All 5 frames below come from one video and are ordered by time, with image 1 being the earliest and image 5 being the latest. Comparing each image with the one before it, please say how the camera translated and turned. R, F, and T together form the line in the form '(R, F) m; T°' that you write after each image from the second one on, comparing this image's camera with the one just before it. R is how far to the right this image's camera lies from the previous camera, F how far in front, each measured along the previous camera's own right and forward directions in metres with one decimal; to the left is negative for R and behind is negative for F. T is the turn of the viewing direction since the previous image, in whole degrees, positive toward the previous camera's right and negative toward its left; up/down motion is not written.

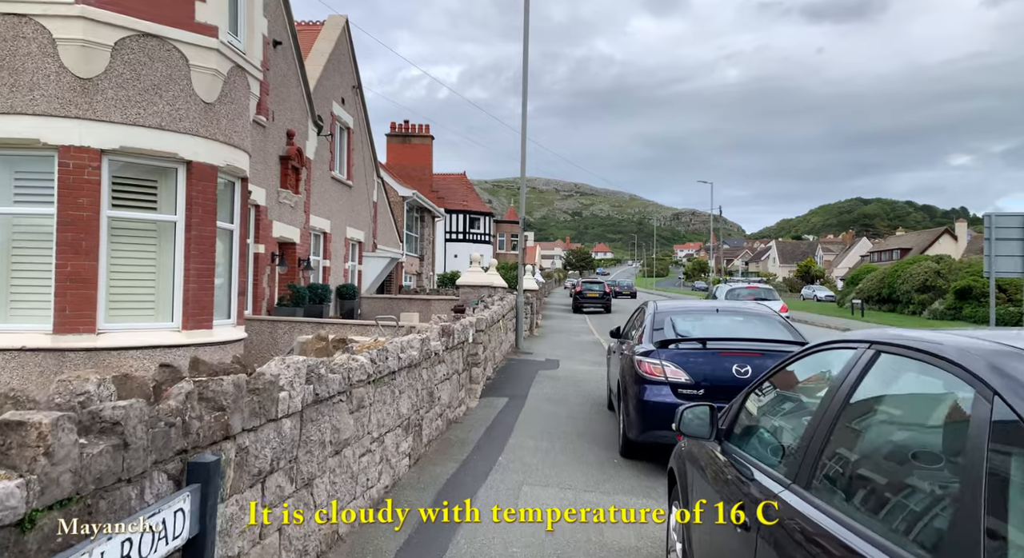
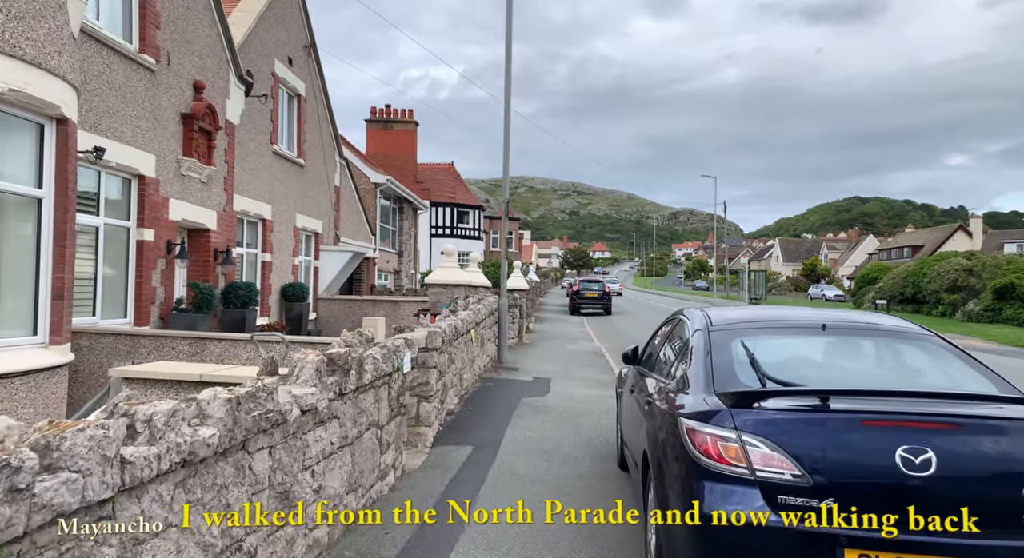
(+0.3, +3.2) m; 0°
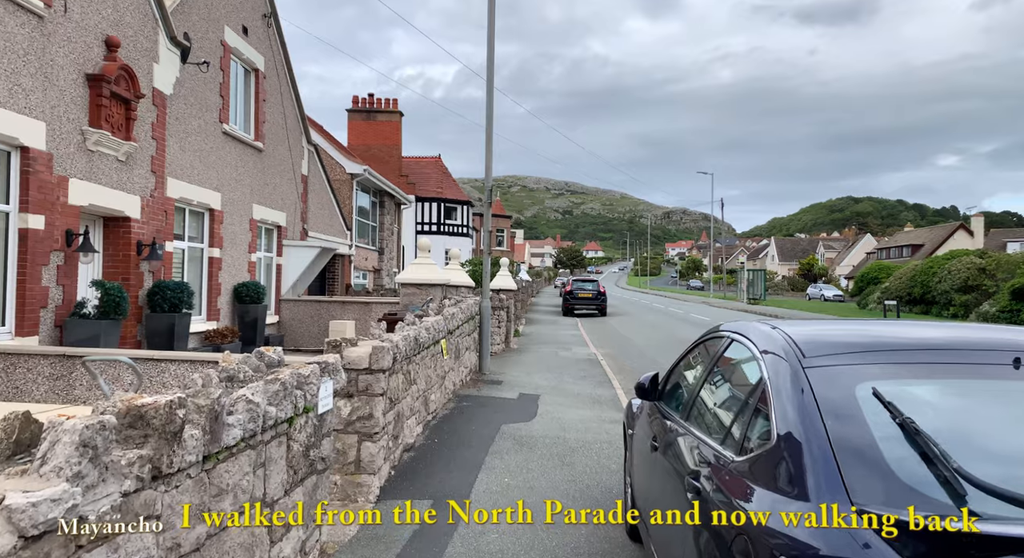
(+0.1, +1.8) m; +1°
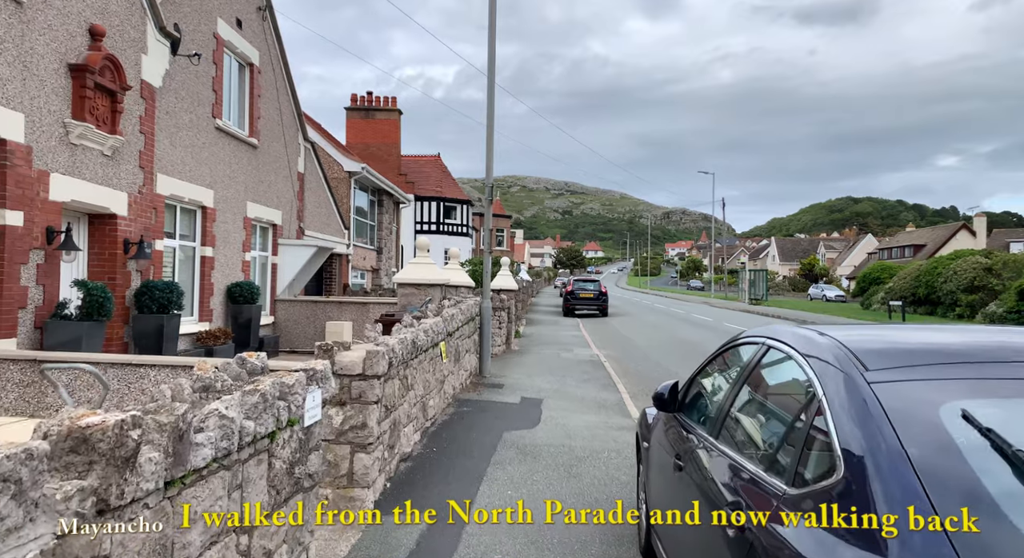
(0.0, +0.4) m; 0°
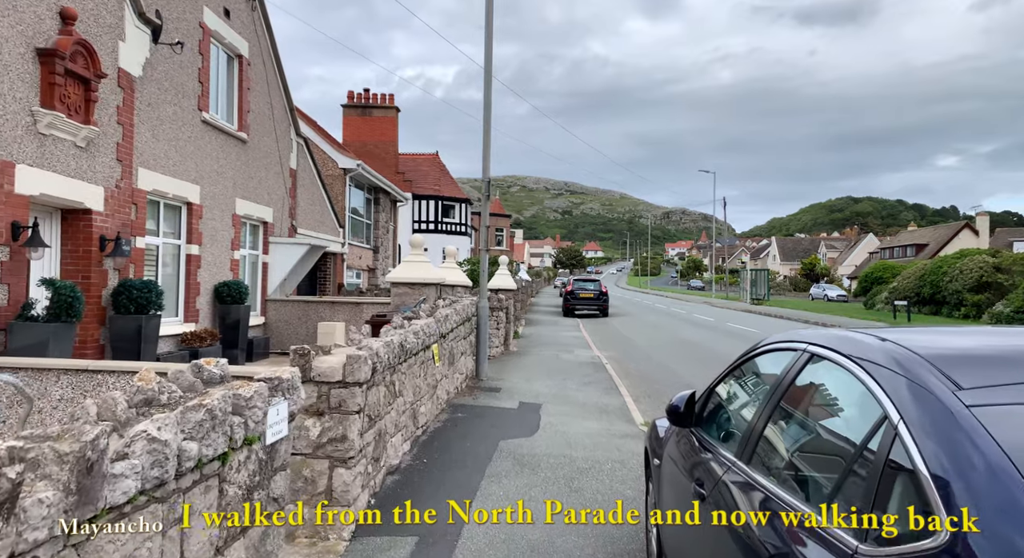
(0.0, +0.5) m; 0°
